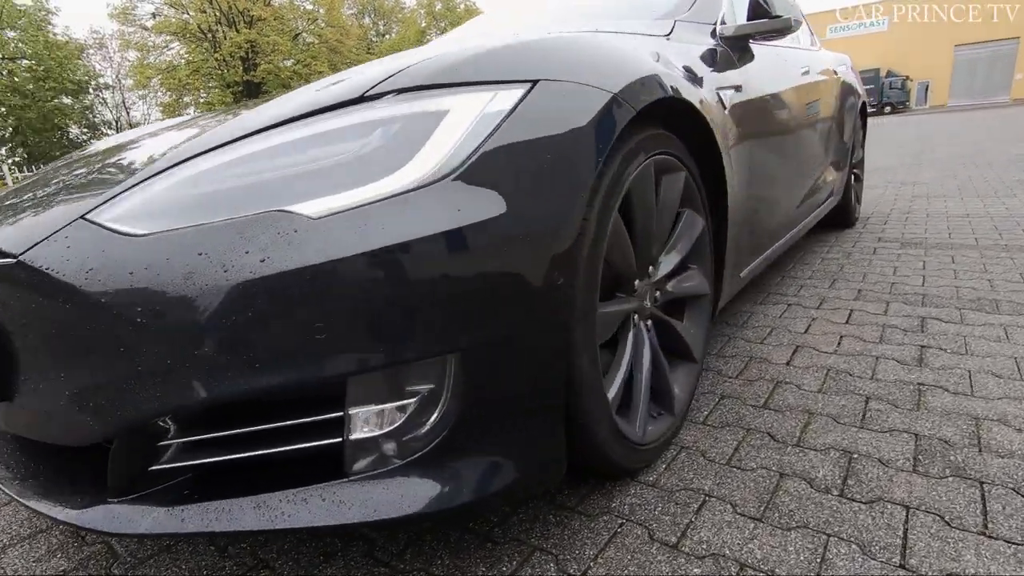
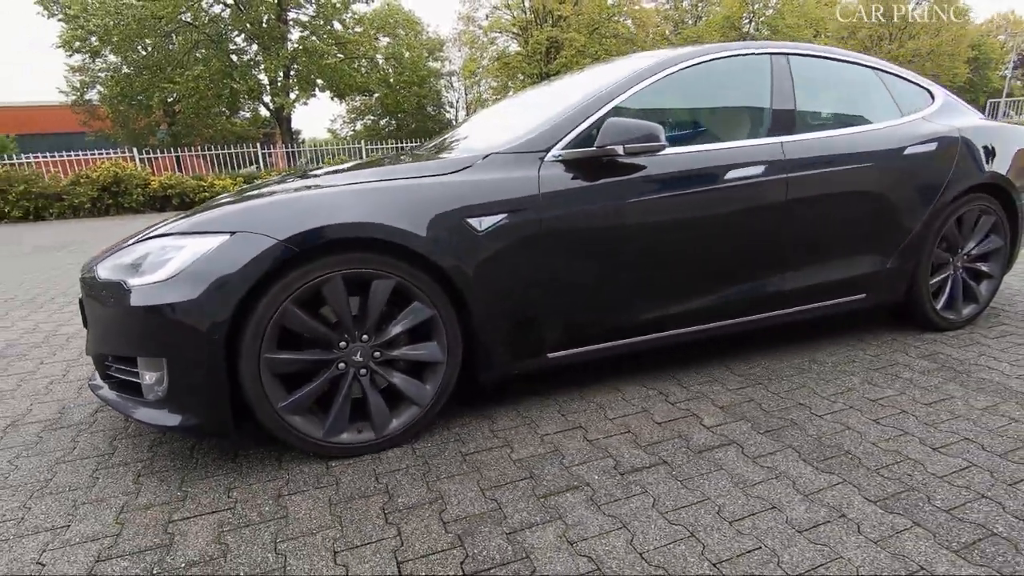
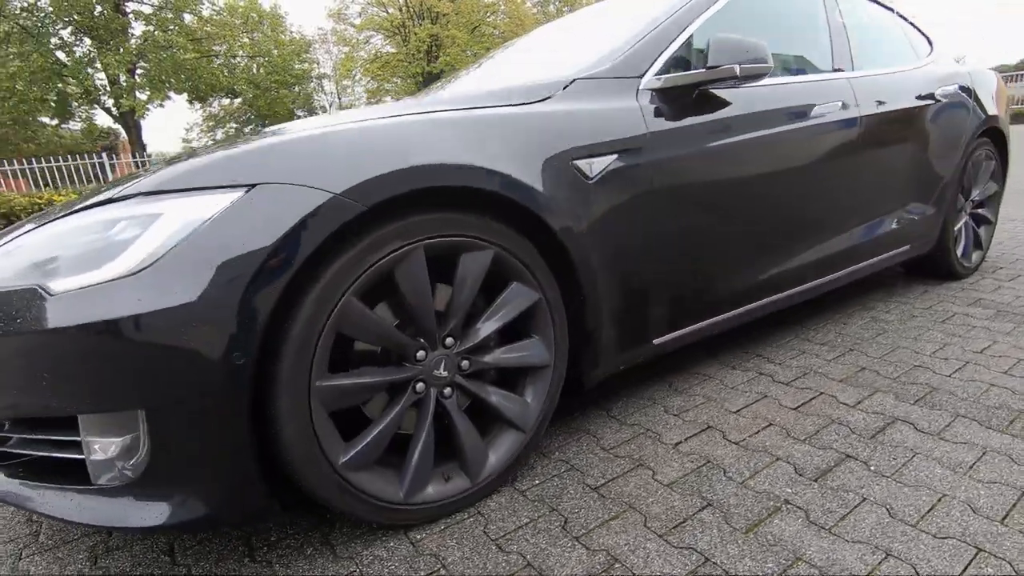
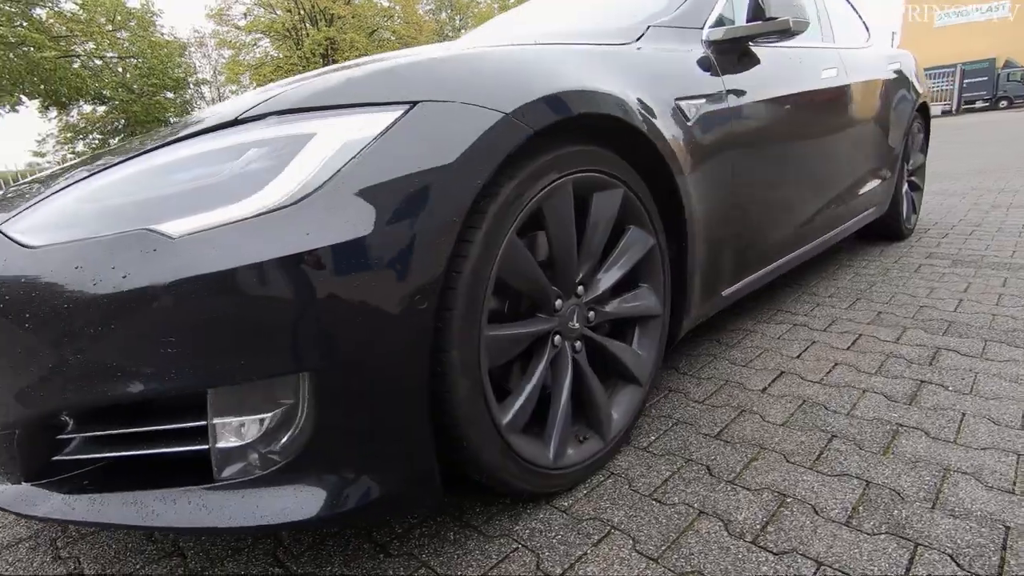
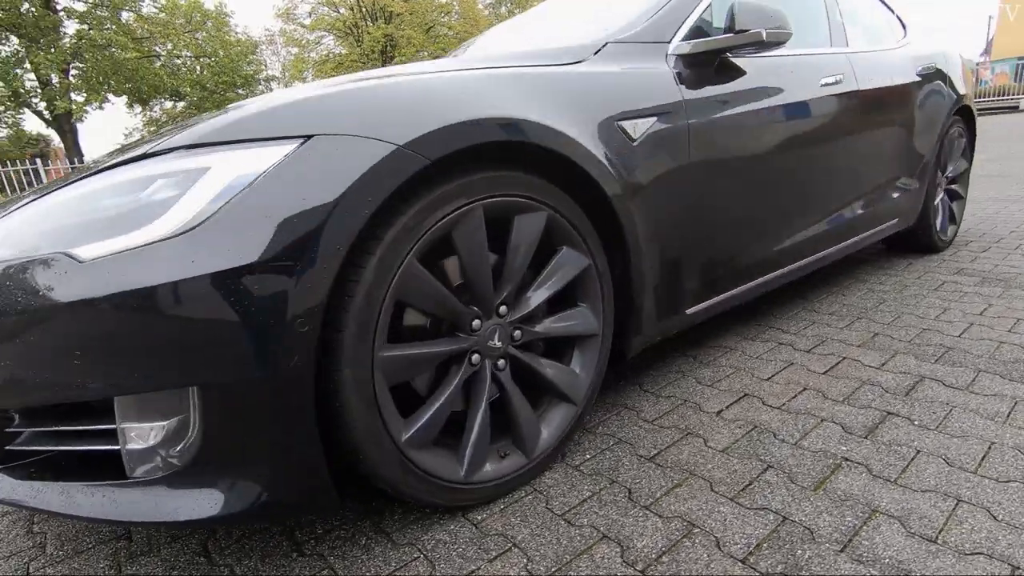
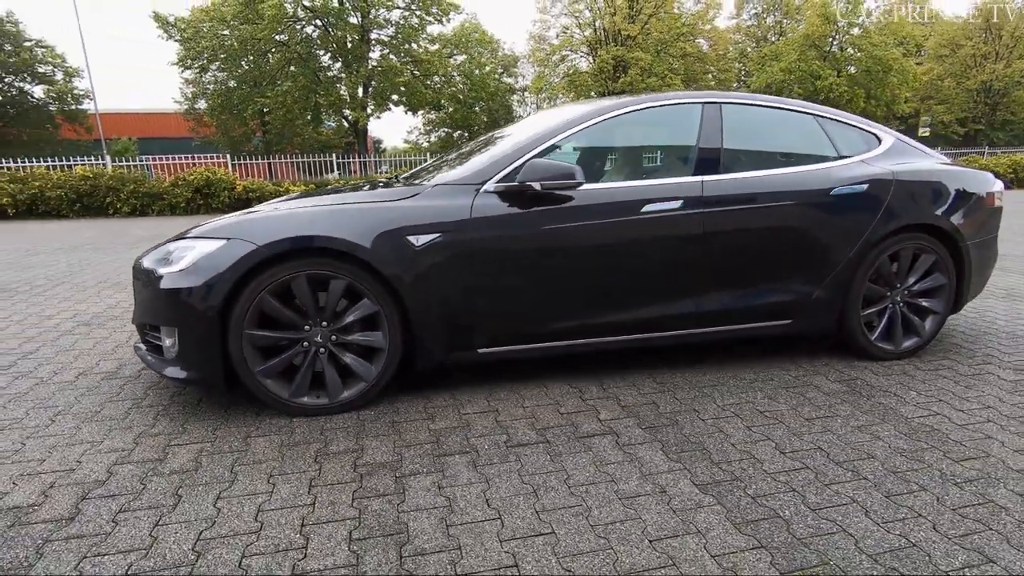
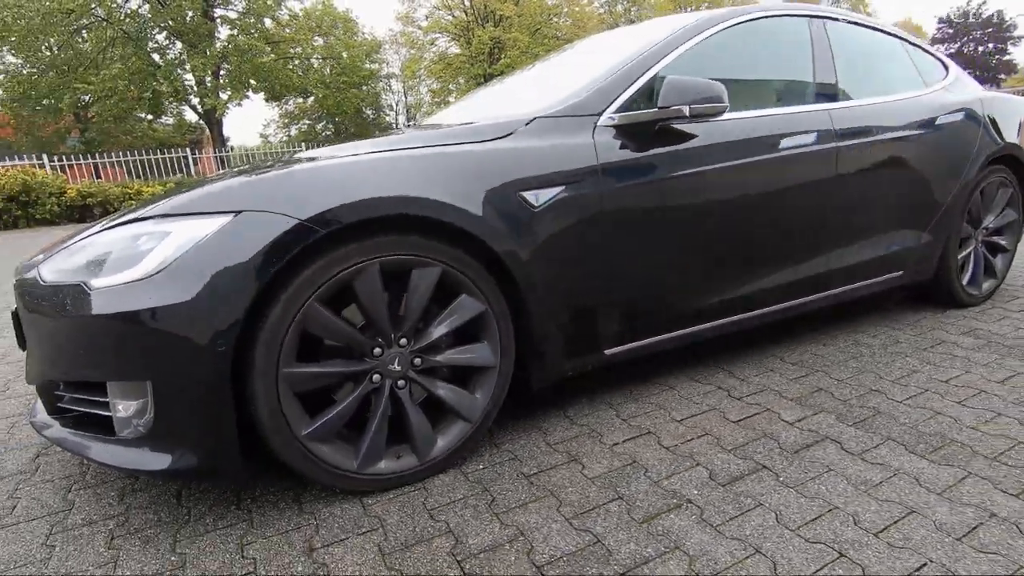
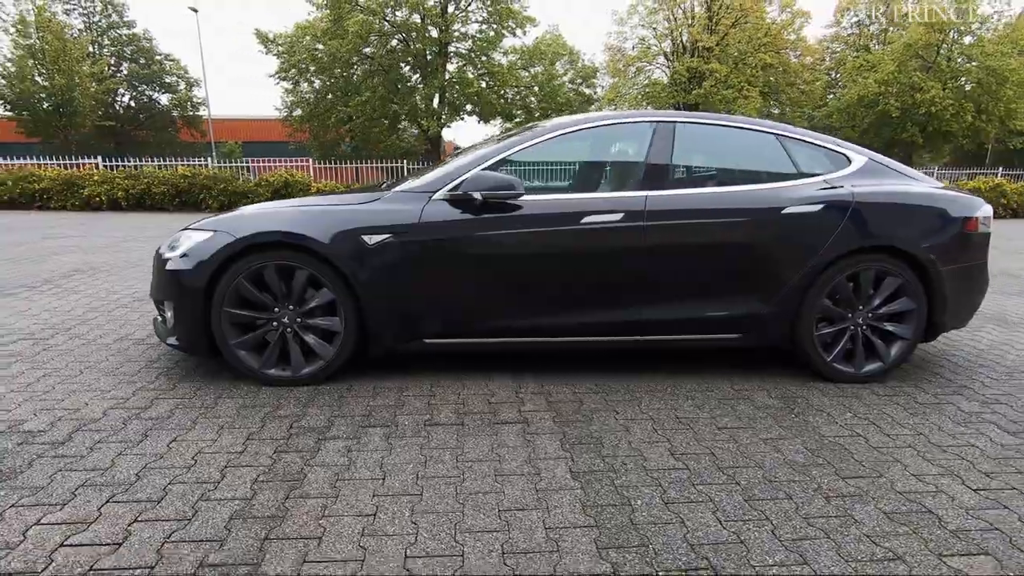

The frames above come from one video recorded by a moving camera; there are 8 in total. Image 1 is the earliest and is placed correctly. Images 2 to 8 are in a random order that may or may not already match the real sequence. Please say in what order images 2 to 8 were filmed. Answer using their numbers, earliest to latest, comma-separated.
4, 5, 3, 7, 2, 6, 8
